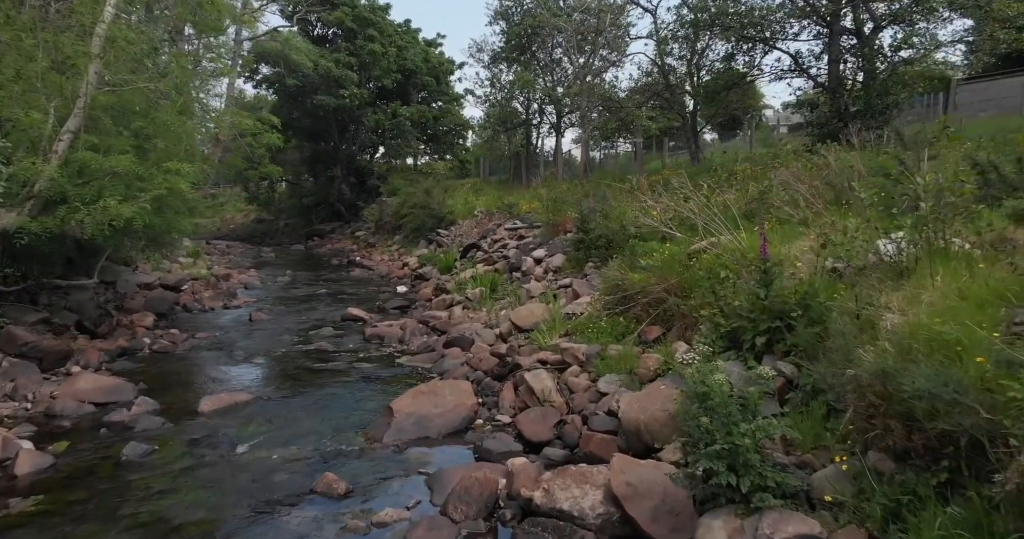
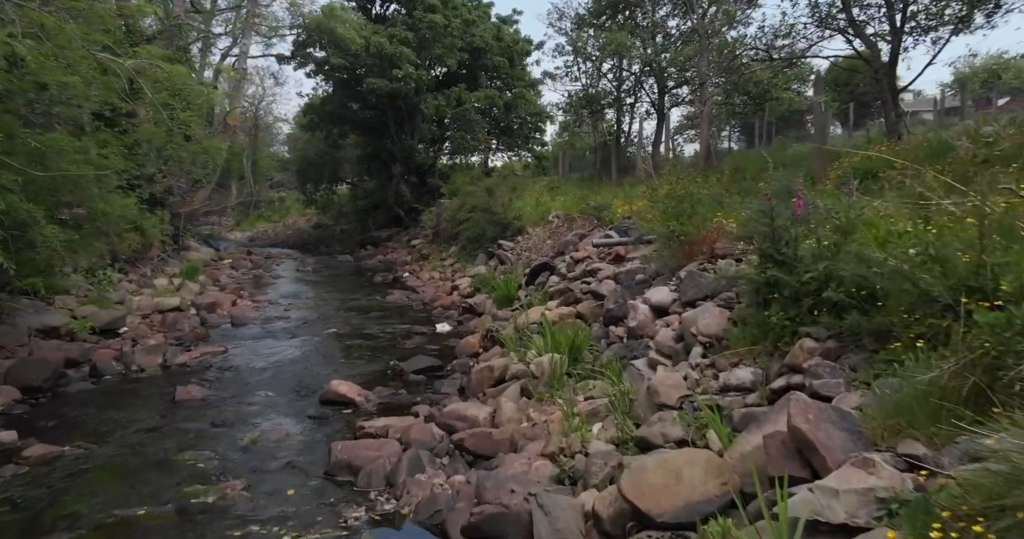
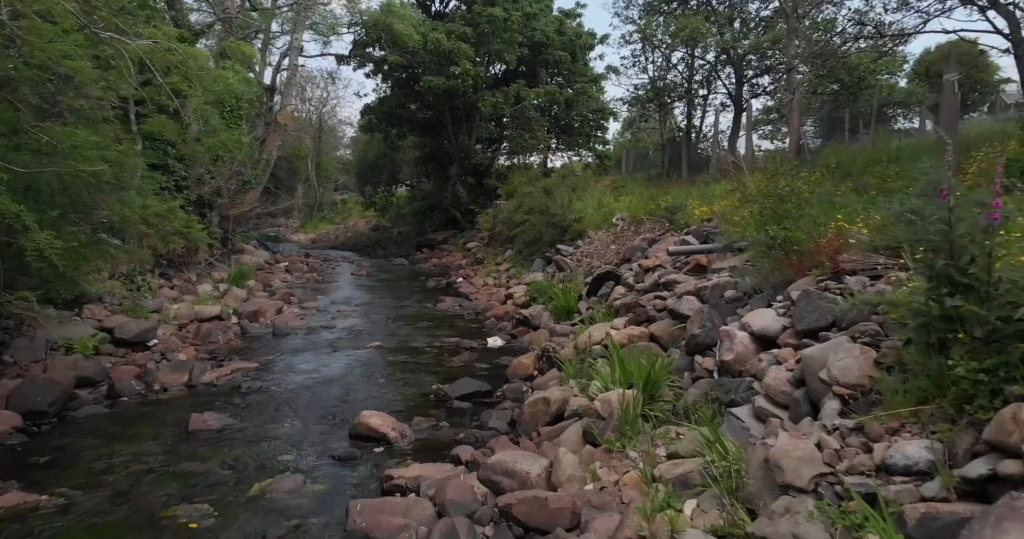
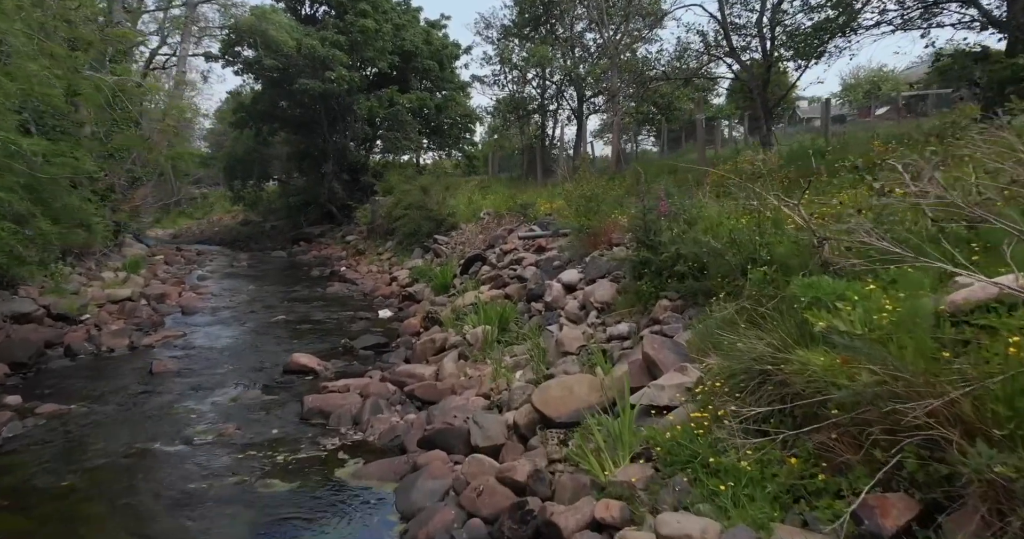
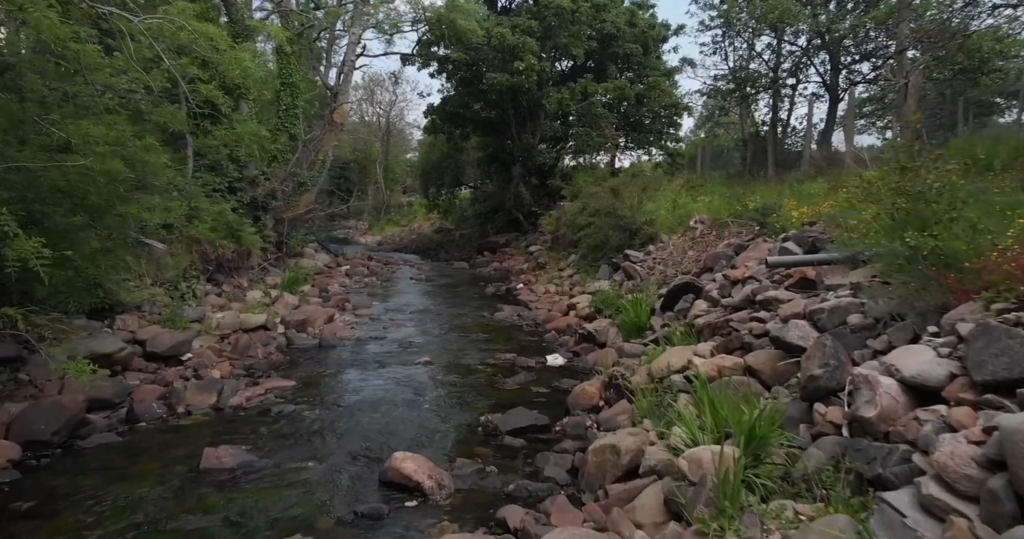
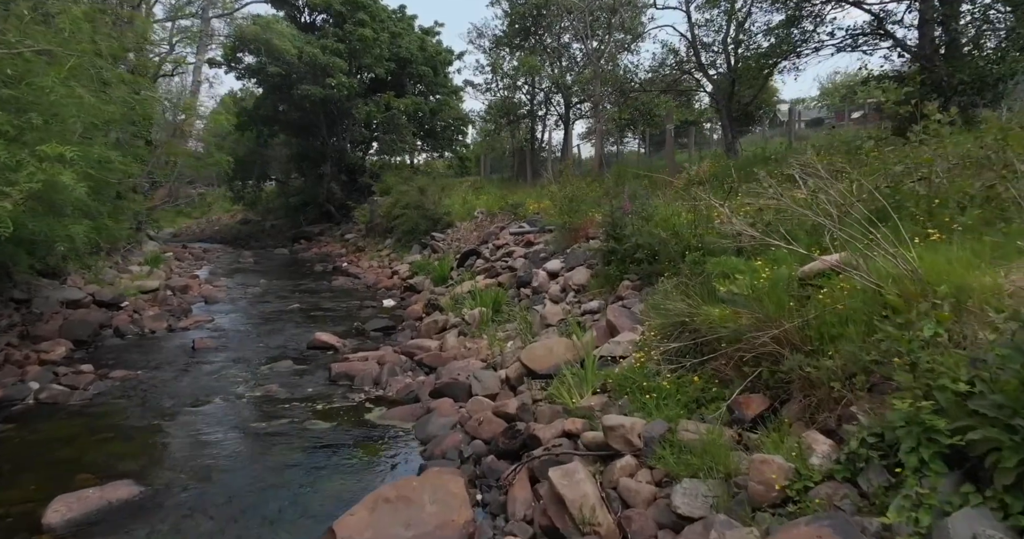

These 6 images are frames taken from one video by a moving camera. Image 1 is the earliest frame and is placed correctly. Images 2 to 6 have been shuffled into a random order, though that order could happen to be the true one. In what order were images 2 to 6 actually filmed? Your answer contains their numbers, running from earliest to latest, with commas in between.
6, 4, 2, 3, 5
